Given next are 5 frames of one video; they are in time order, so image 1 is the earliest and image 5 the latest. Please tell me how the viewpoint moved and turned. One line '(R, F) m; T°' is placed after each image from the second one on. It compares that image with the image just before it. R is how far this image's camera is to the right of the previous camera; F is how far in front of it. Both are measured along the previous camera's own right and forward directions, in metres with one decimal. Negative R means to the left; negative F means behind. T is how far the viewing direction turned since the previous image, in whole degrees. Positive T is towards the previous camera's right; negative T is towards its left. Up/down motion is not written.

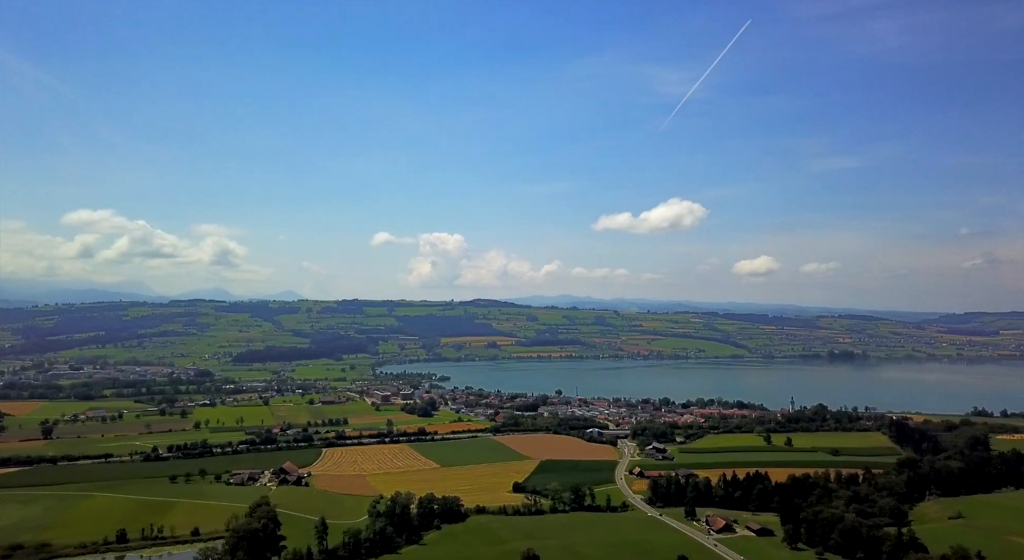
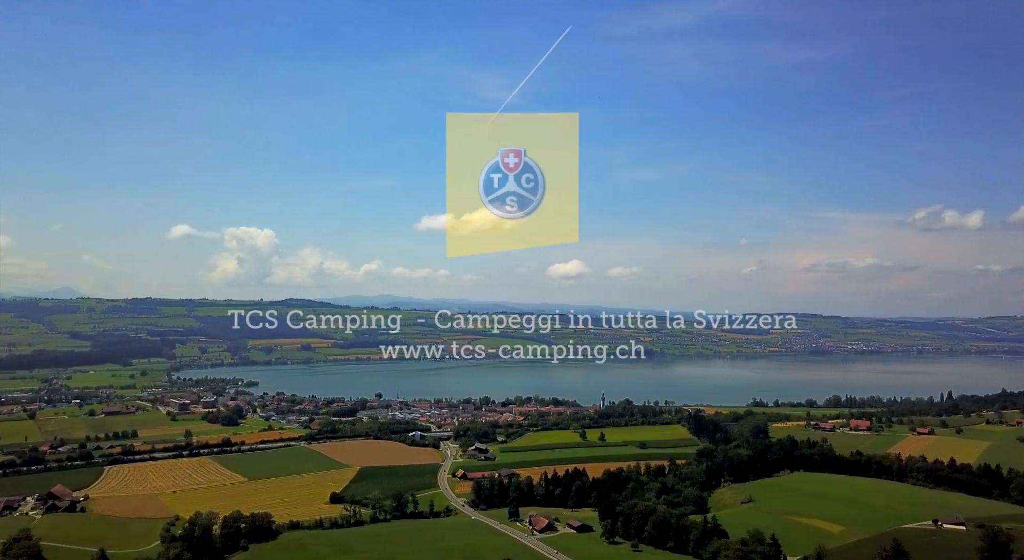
(-0.1, +0.7) m; +13°
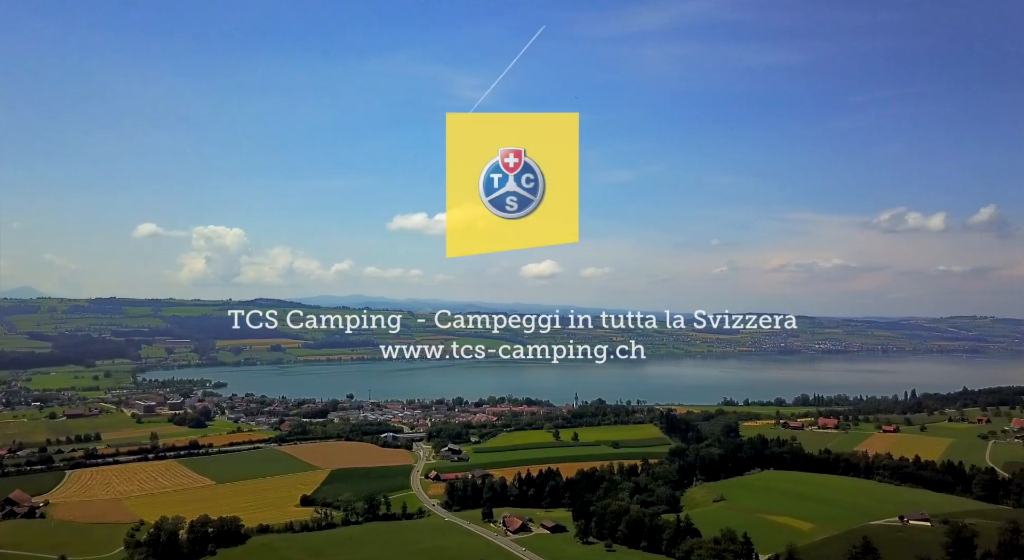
(0.0, +0.1) m; +2°
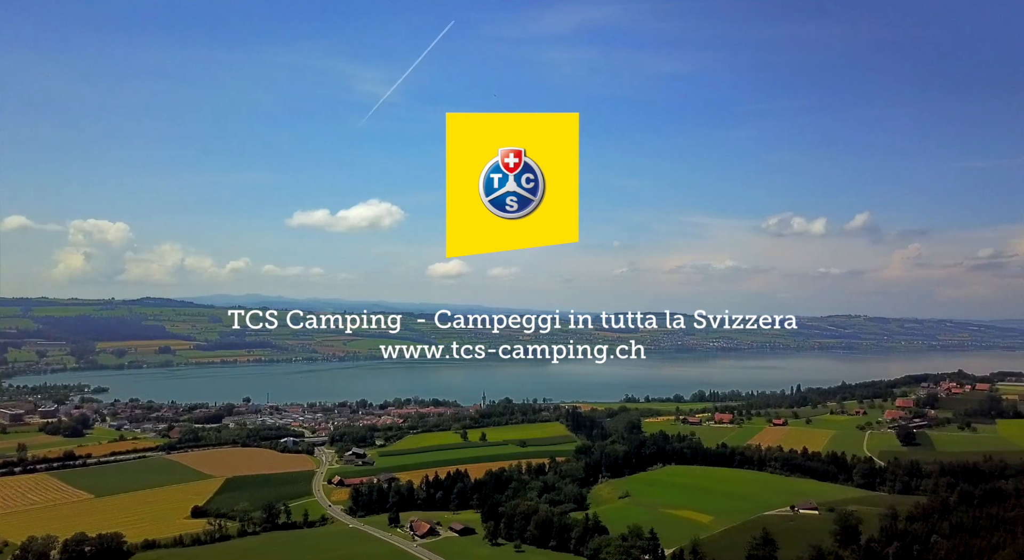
(-0.1, +0.5) m; +7°
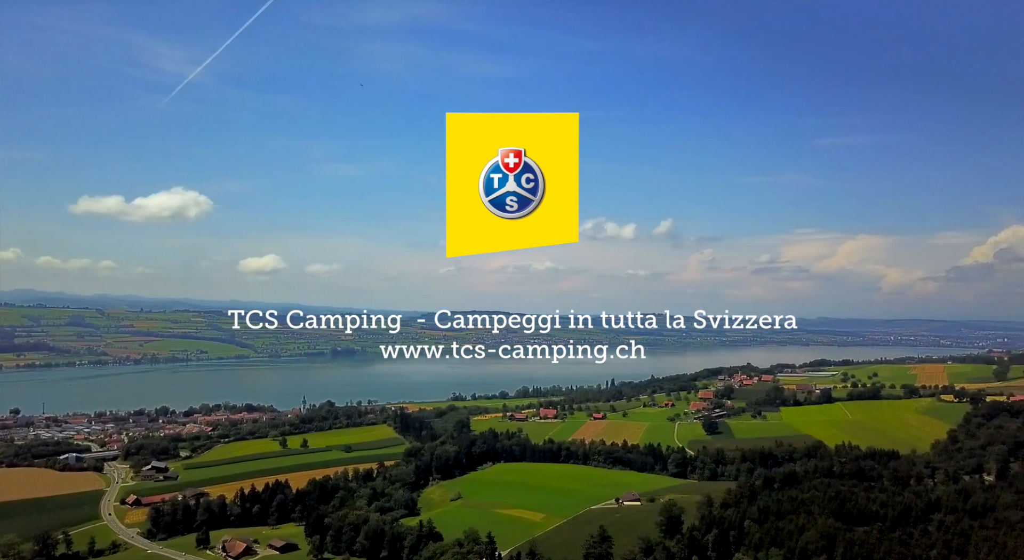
(-0.1, +1.4) m; +13°
